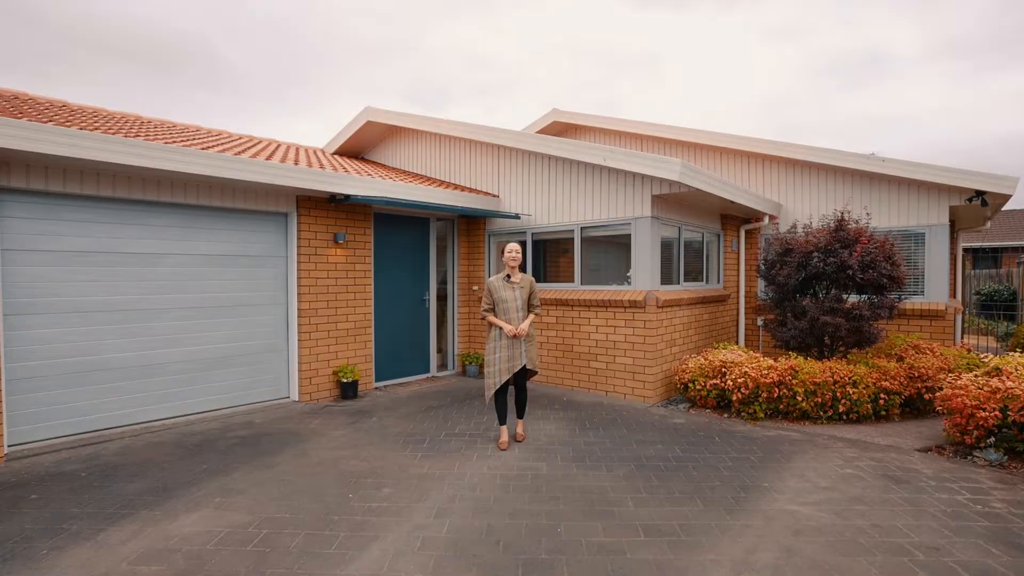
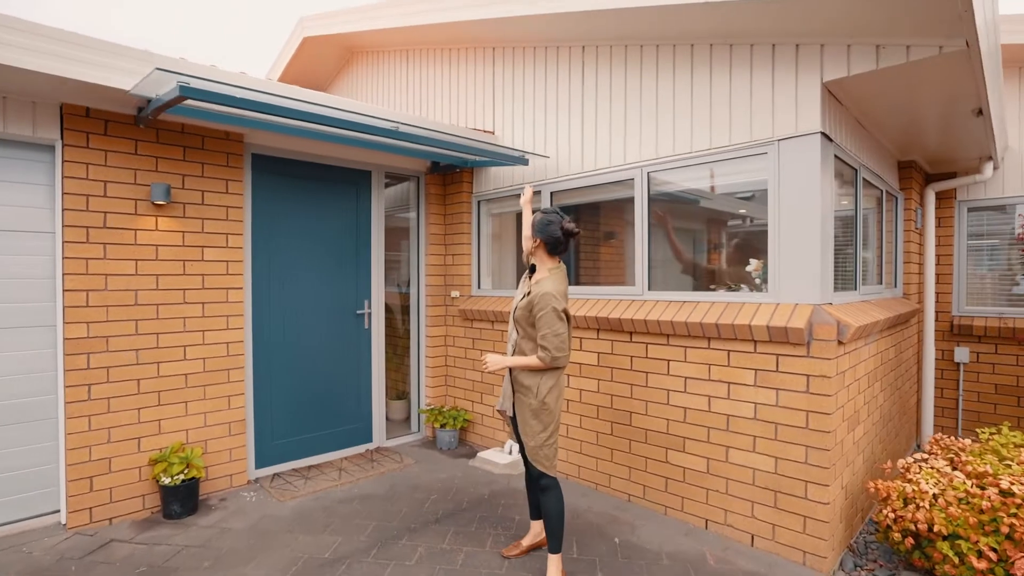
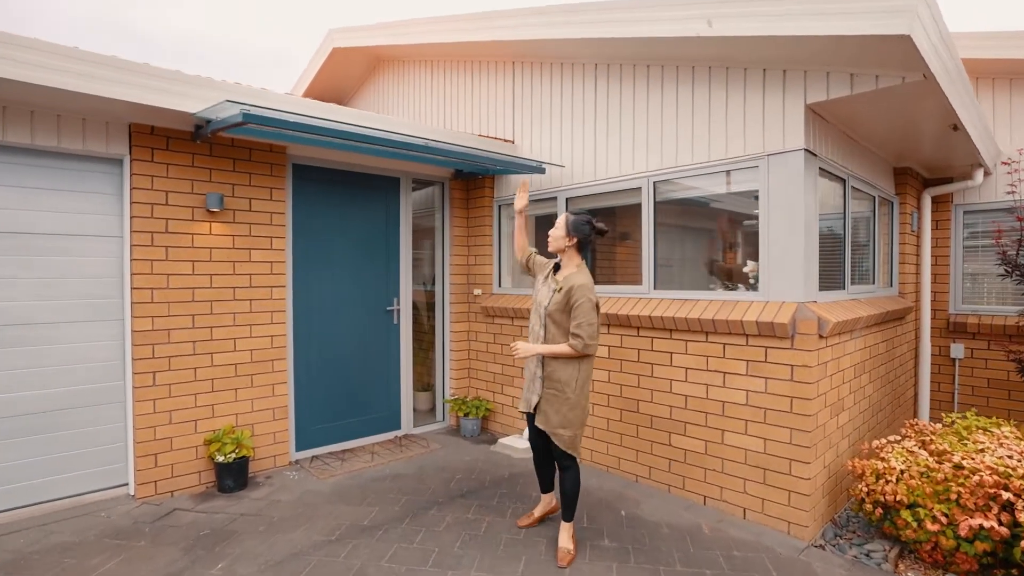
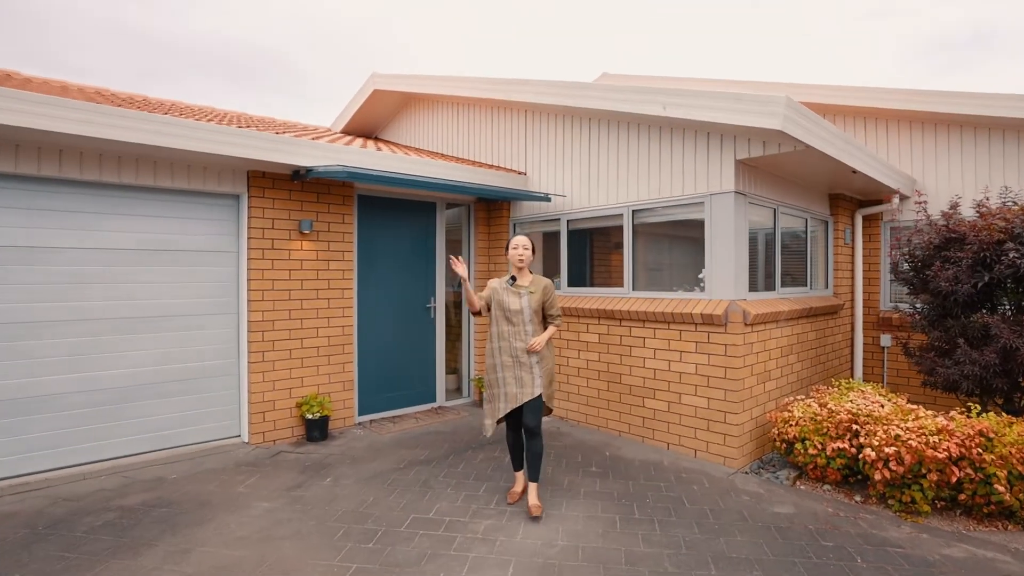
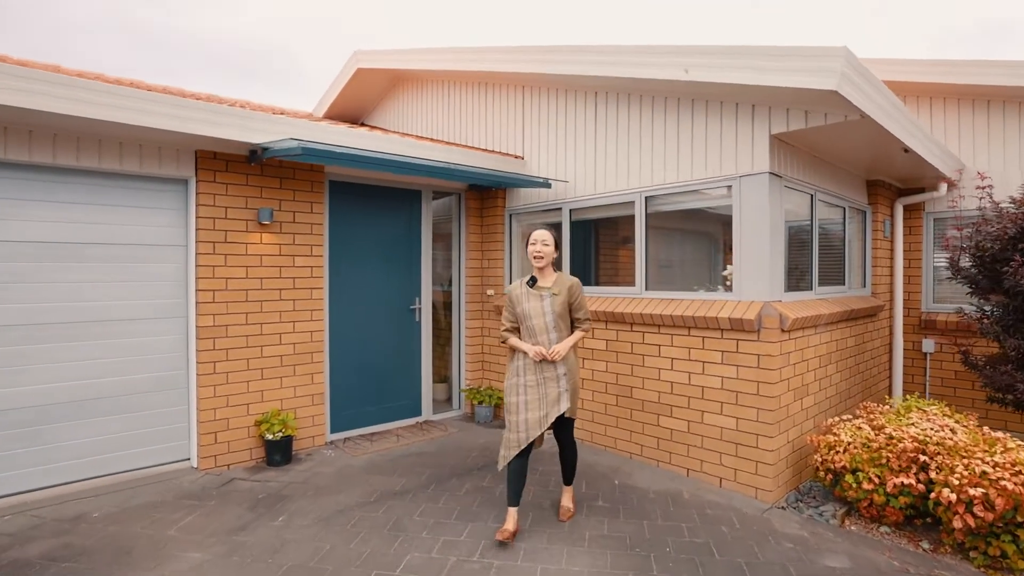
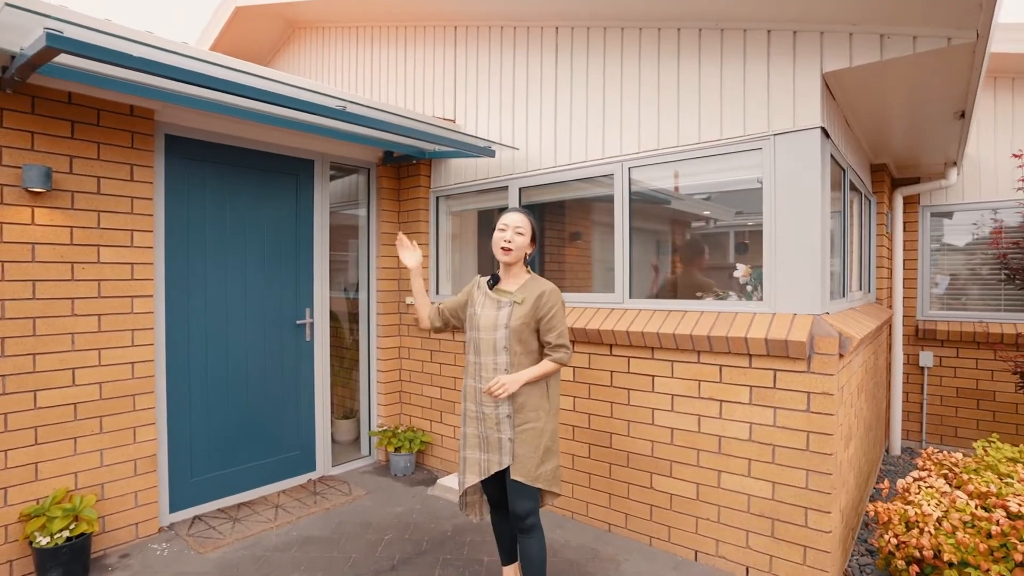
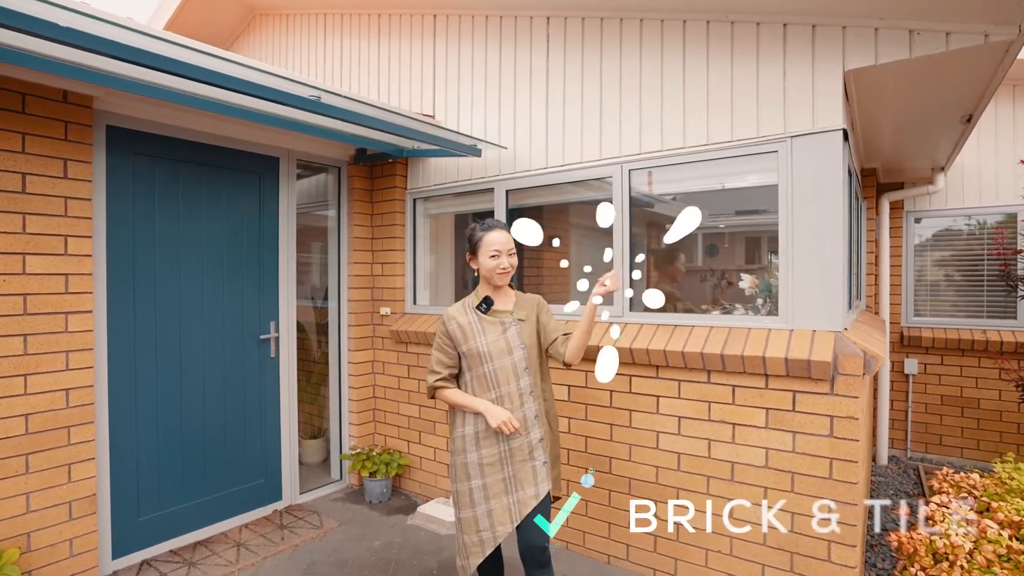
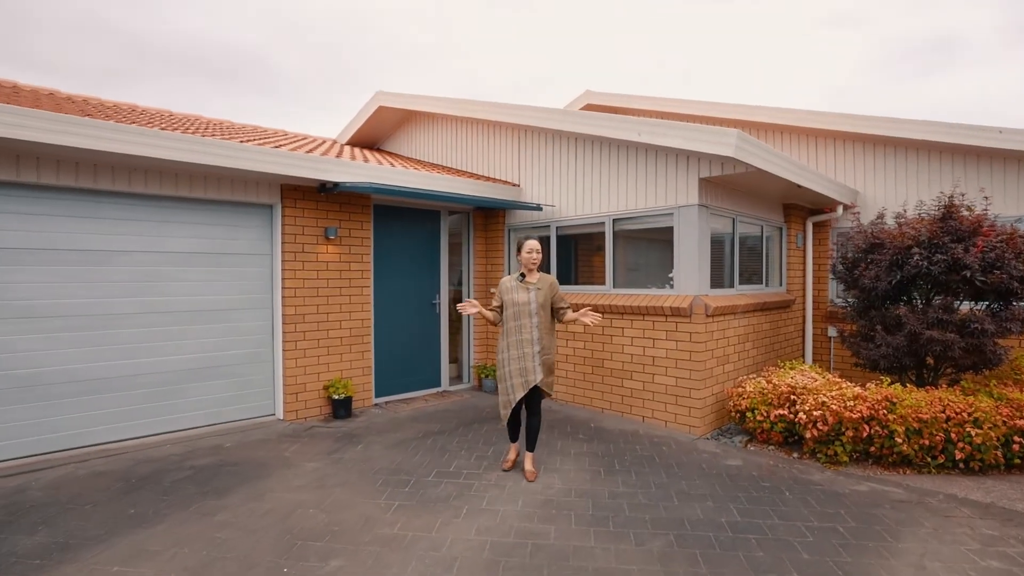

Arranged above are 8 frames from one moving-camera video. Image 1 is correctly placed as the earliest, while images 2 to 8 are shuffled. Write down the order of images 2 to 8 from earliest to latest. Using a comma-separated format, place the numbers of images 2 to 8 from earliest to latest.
8, 4, 5, 3, 2, 6, 7
